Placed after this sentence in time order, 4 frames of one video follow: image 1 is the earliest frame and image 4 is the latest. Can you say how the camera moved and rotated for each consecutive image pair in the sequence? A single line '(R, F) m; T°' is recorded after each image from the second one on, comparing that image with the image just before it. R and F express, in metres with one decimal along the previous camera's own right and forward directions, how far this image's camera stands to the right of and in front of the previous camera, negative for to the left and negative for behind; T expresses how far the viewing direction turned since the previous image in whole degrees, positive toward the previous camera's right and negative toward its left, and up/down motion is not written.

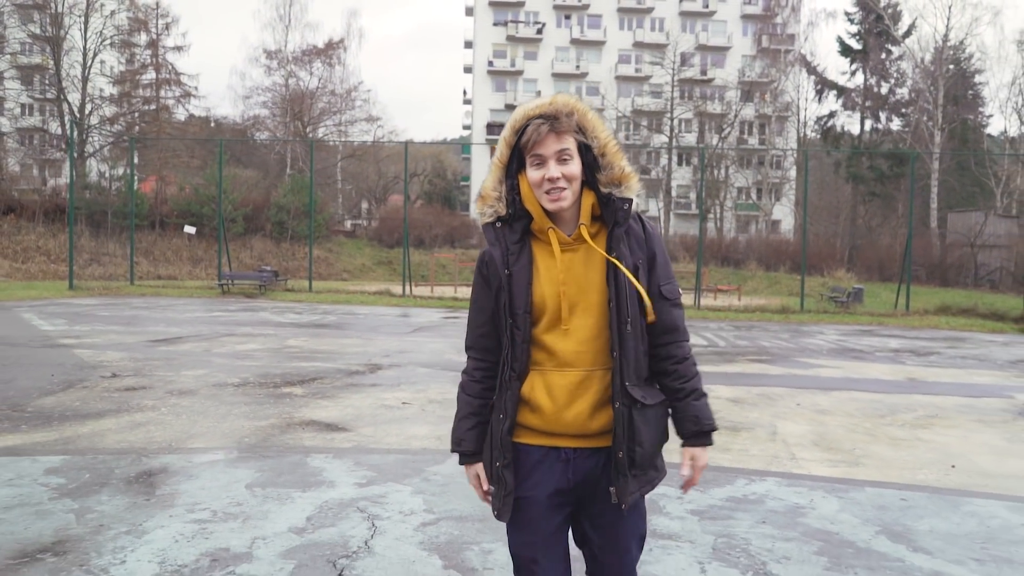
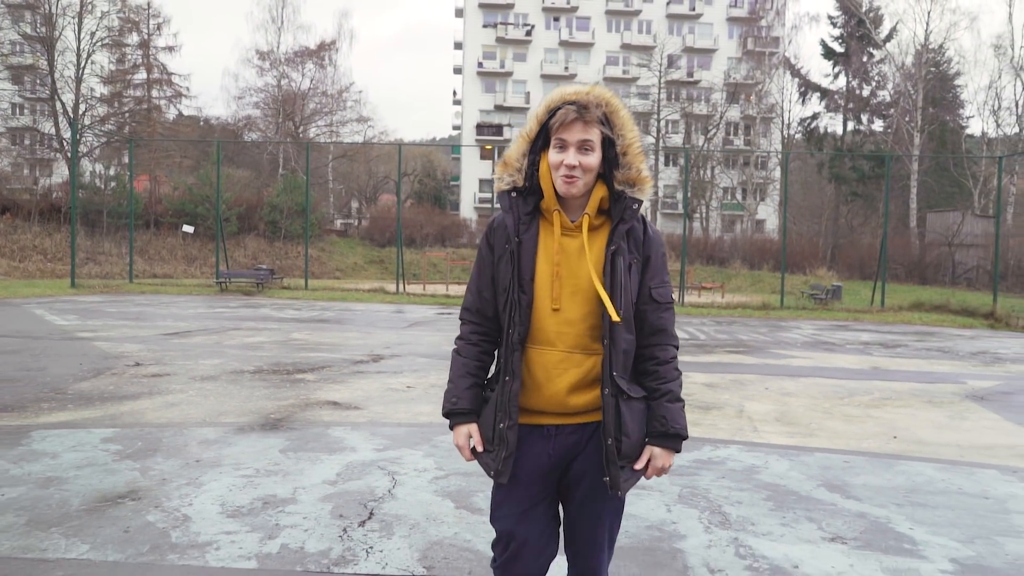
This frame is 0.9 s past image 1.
(0.0, -0.6) m; +1°
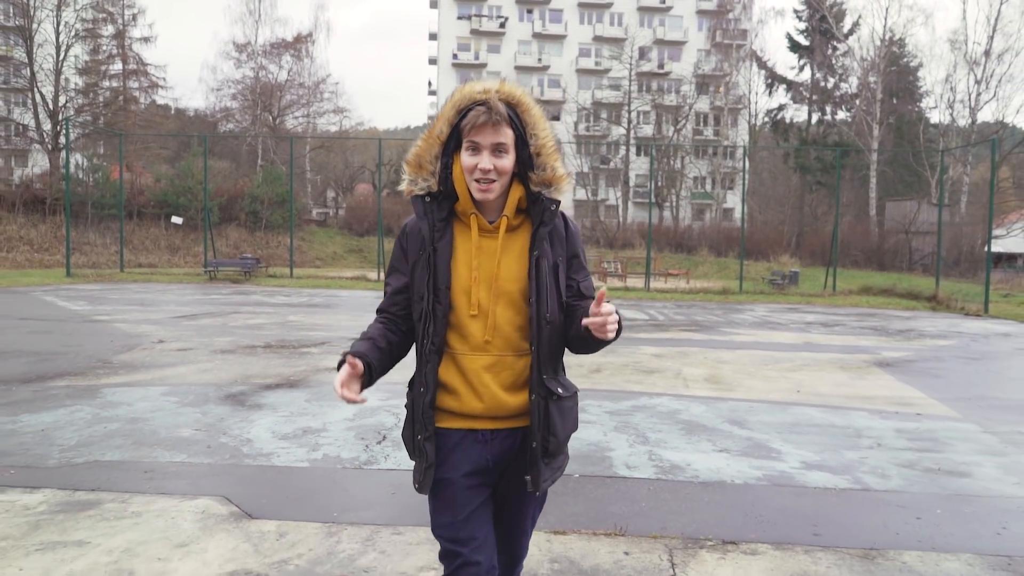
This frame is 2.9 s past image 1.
(0.0, -1.2) m; +2°
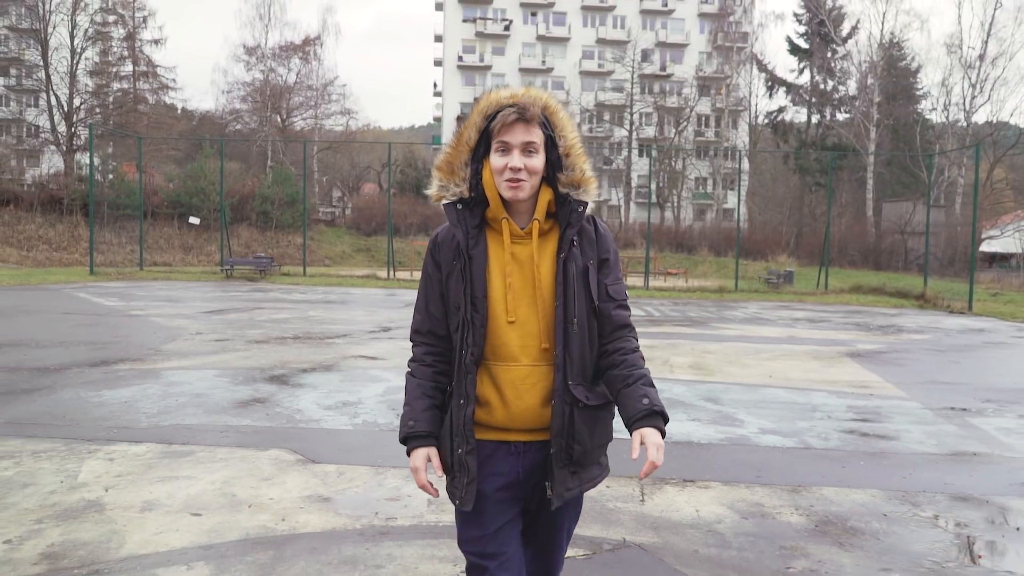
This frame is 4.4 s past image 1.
(0.0, -0.9) m; 0°
